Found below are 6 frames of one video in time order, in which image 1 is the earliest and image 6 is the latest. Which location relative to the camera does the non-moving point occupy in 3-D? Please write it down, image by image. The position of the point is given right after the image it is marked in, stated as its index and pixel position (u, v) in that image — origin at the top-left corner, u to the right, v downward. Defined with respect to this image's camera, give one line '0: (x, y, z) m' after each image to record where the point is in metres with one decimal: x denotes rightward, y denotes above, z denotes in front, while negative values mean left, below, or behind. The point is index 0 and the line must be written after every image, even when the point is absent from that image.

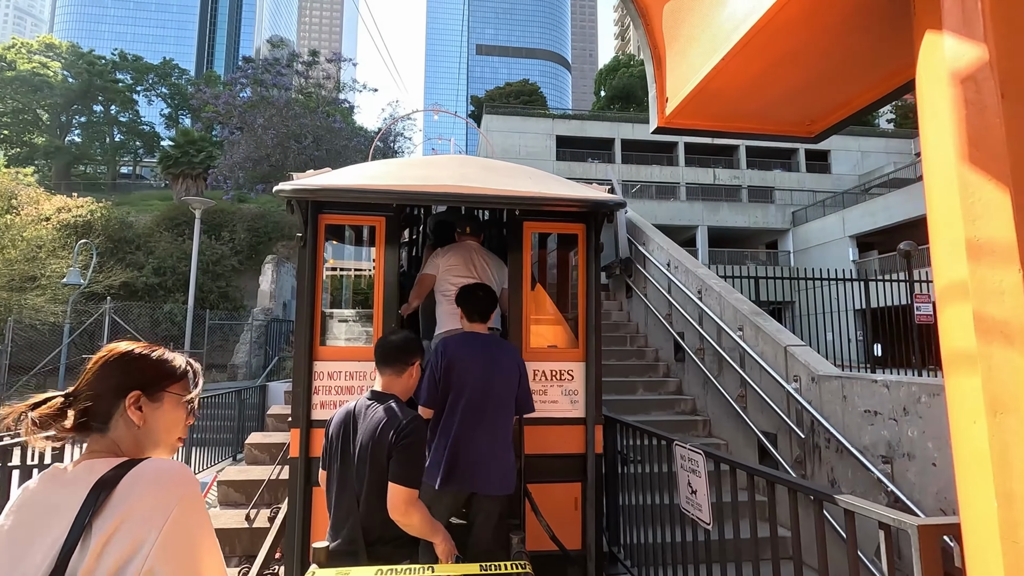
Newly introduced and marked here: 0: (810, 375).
0: (+2.8, -0.8, +5.1) m
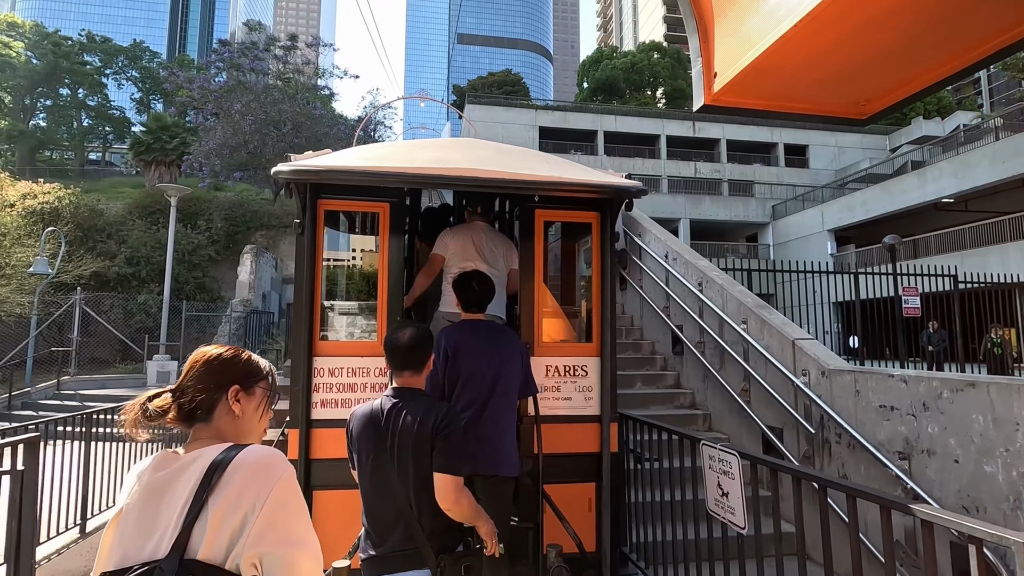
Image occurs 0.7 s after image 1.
0: (+2.9, -0.8, +5.0) m
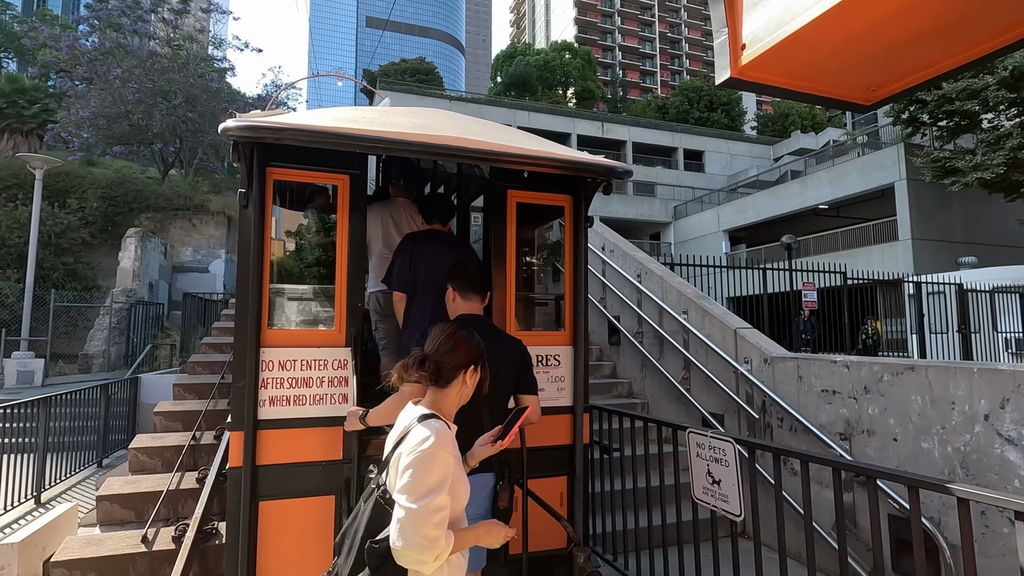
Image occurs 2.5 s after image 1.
0: (+2.4, -0.7, +5.2) m
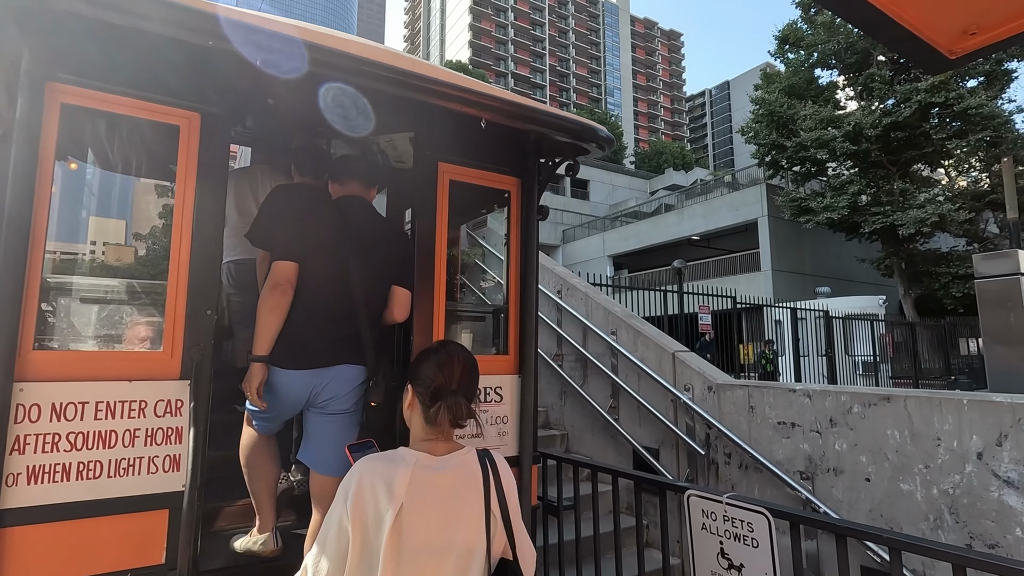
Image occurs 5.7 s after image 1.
0: (+1.7, -0.8, +4.6) m
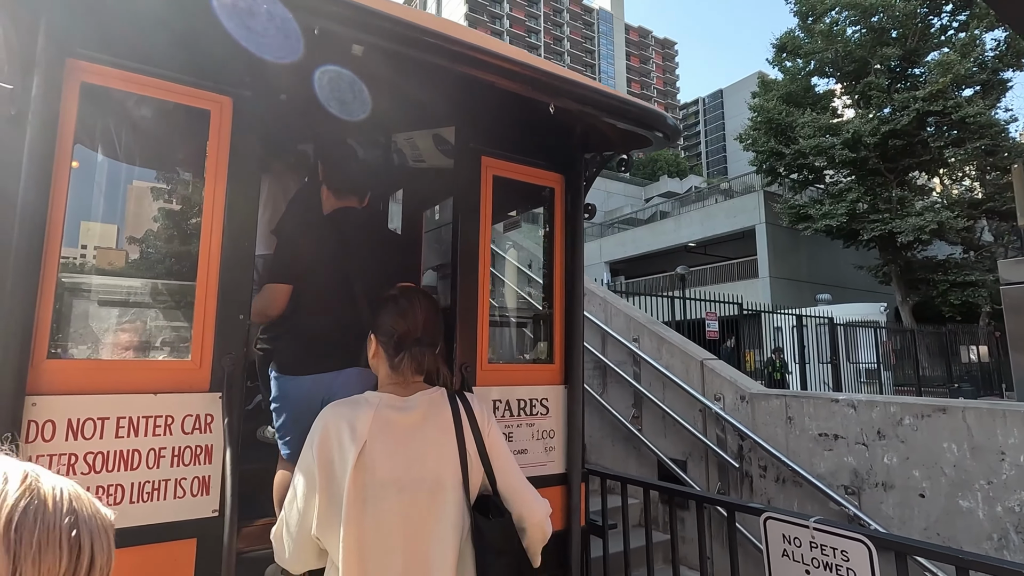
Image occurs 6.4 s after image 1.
0: (+1.9, -0.9, +4.5) m
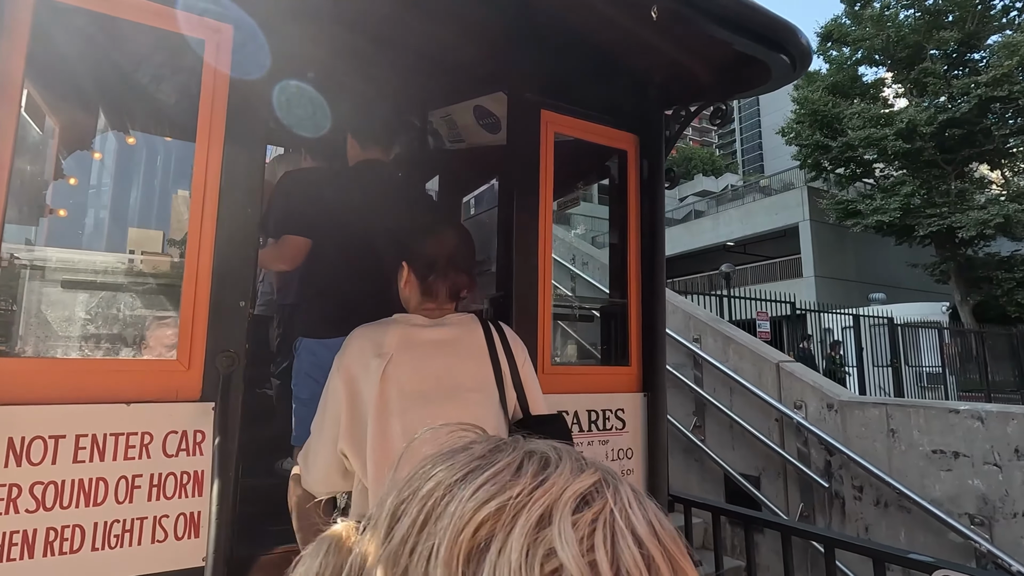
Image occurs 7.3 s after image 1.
0: (+2.3, -0.8, +3.9) m
